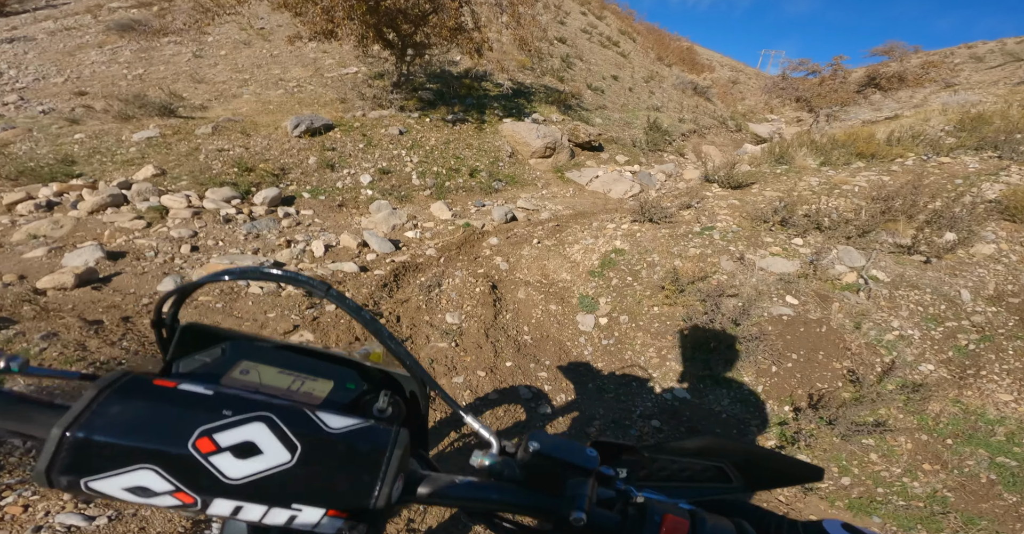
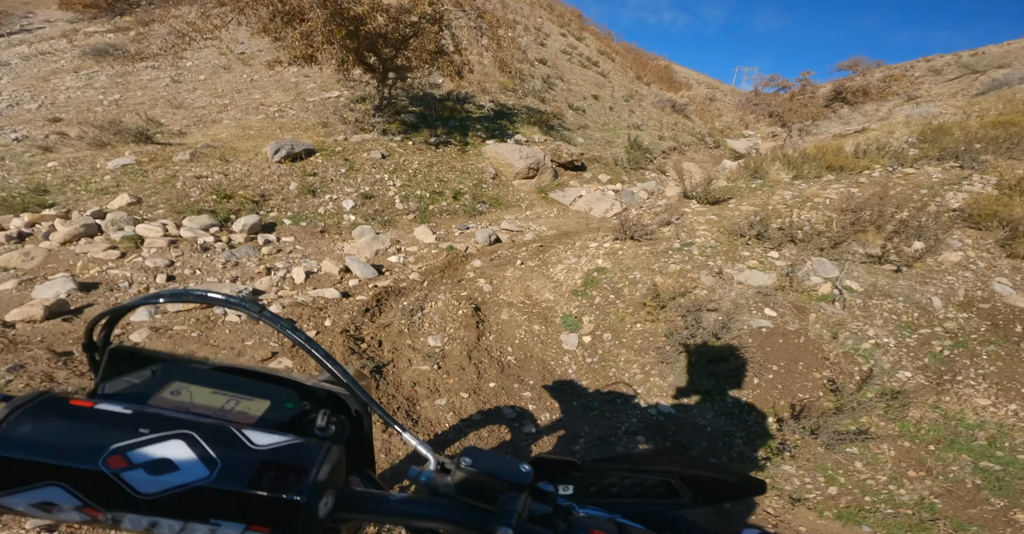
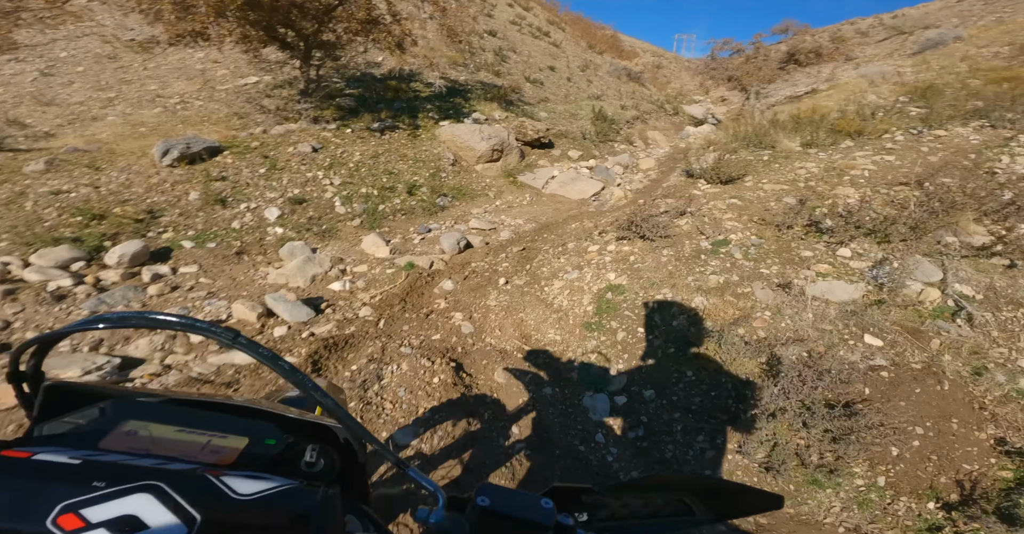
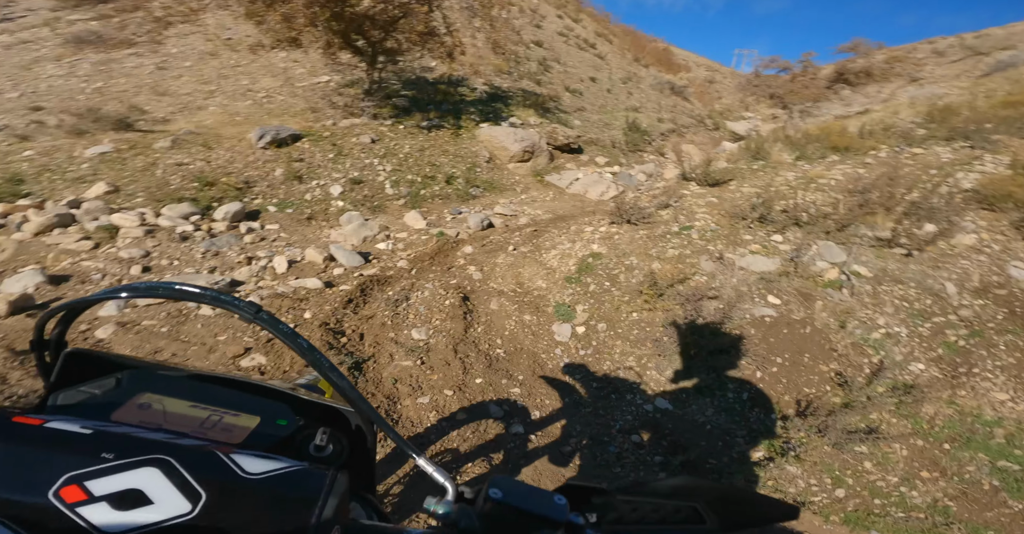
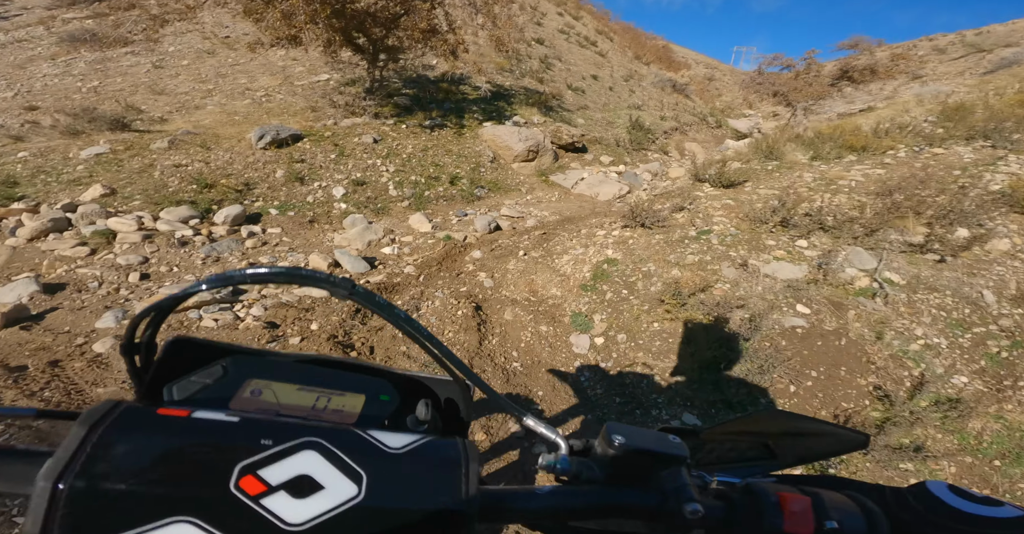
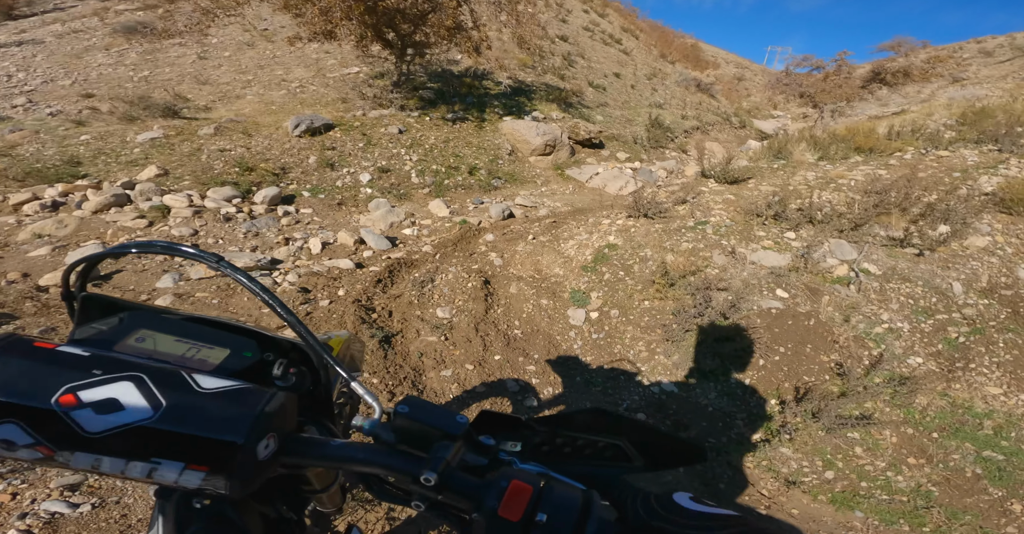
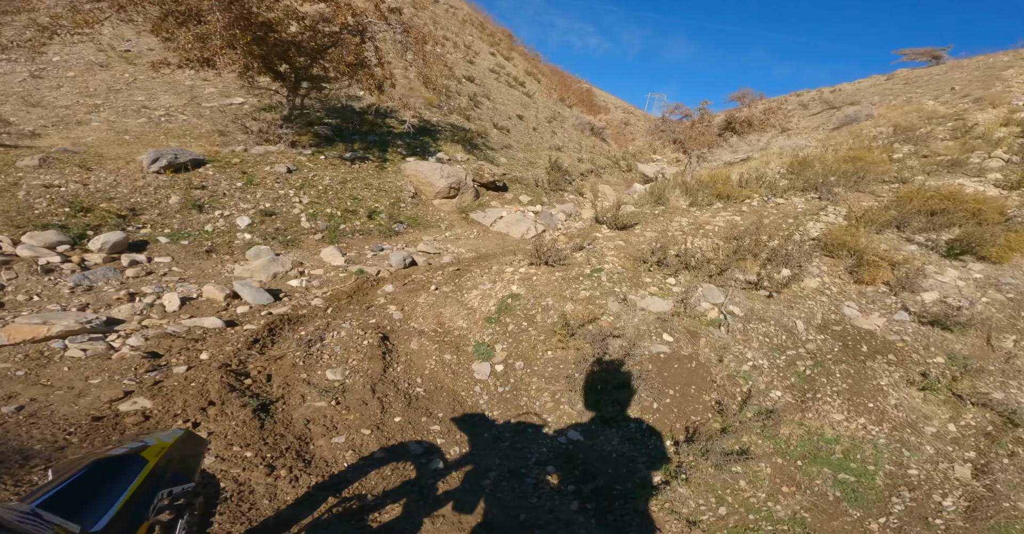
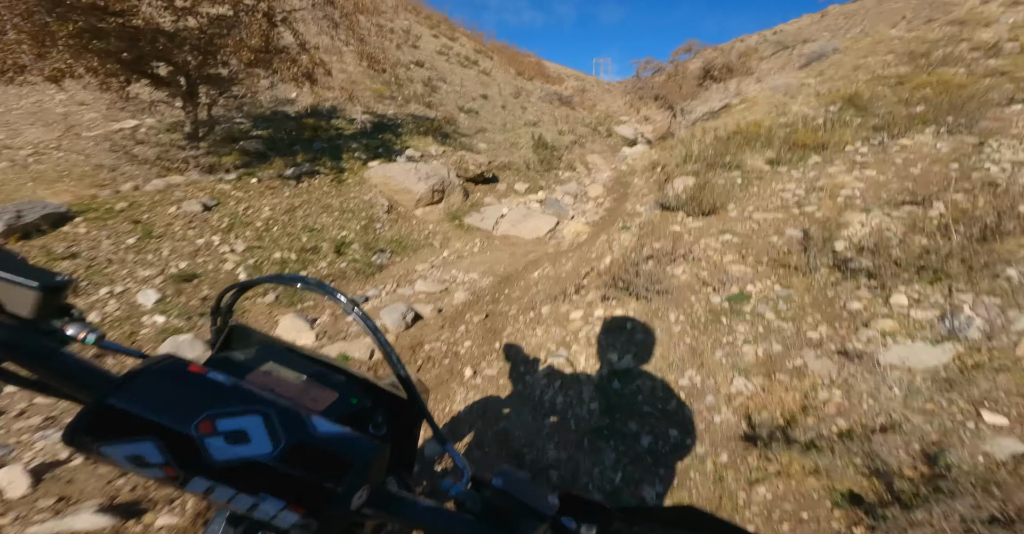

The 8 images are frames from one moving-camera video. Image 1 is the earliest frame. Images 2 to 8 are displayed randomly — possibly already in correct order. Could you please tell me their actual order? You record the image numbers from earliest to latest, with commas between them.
6, 2, 7, 4, 5, 3, 8
